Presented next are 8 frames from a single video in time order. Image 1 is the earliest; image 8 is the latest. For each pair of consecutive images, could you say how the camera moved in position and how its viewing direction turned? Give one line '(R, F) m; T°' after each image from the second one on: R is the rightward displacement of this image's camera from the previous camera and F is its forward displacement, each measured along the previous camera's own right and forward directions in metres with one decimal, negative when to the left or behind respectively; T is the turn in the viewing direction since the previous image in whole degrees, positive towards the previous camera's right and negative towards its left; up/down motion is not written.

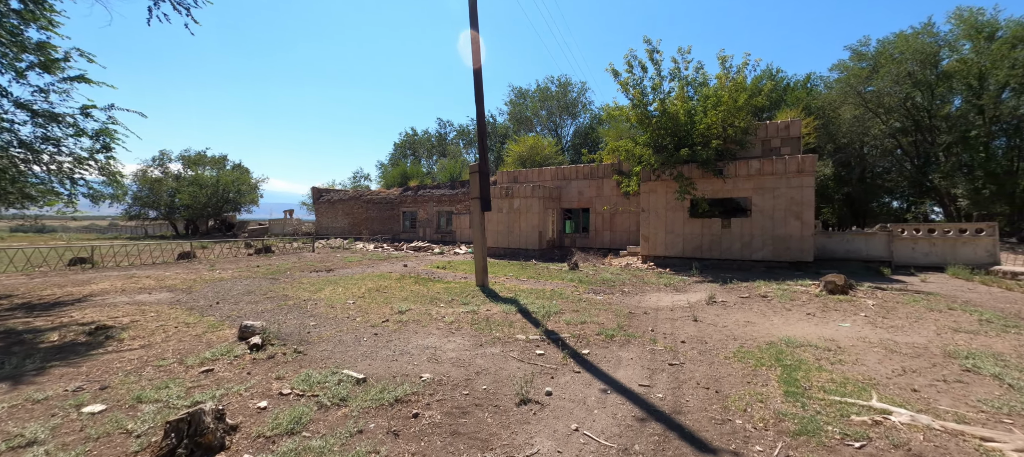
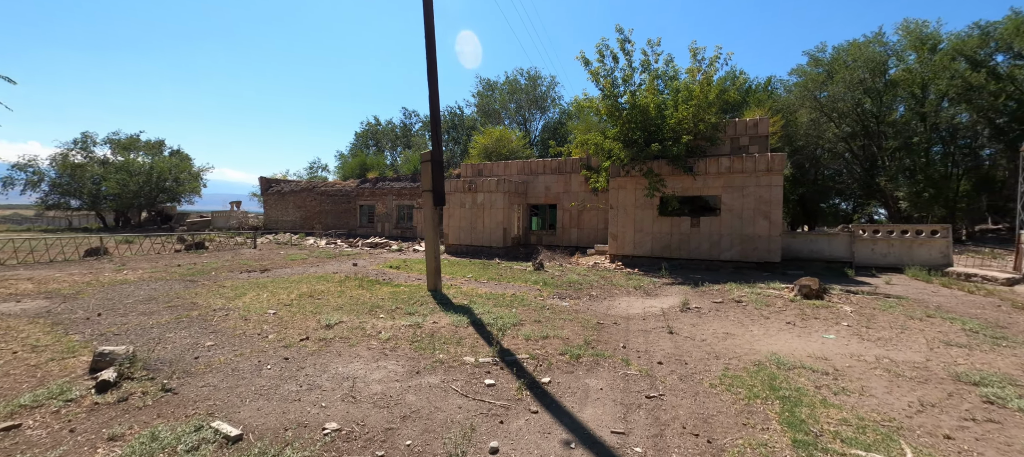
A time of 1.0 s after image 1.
(+0.2, +0.9) m; +4°
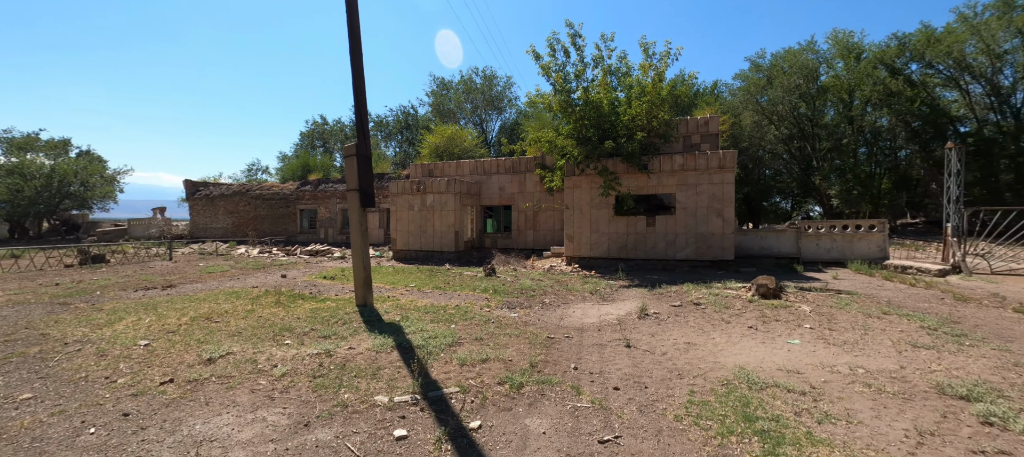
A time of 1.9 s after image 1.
(+0.3, +0.8) m; +5°
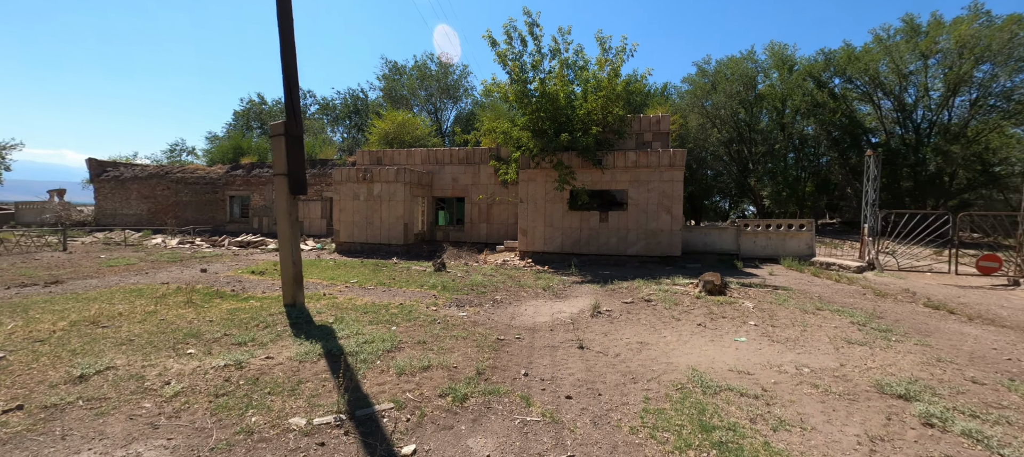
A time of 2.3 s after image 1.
(0.0, +0.4) m; +7°
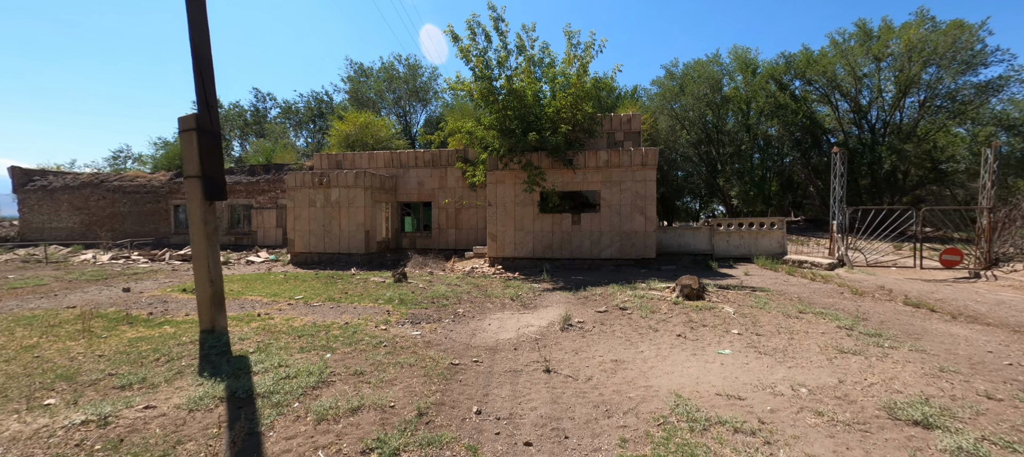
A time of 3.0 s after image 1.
(+0.2, +0.7) m; +3°
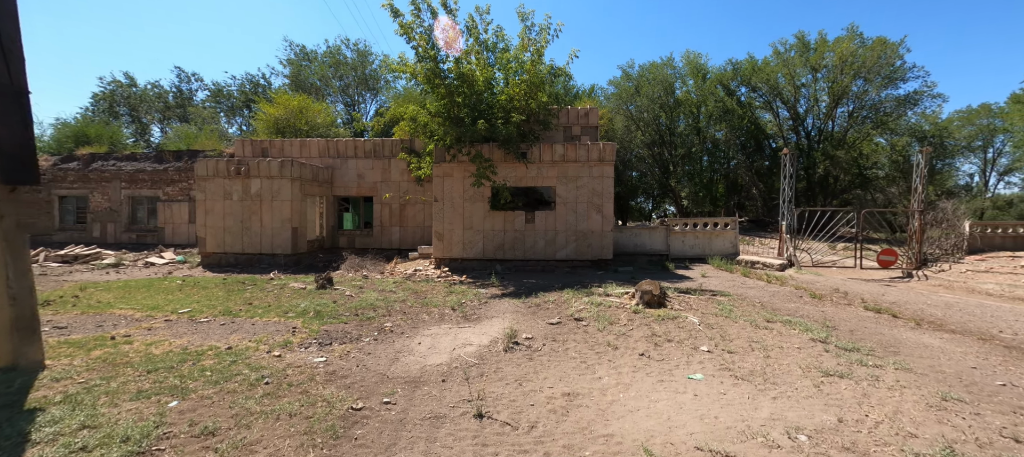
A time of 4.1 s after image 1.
(+0.3, +1.0) m; +6°
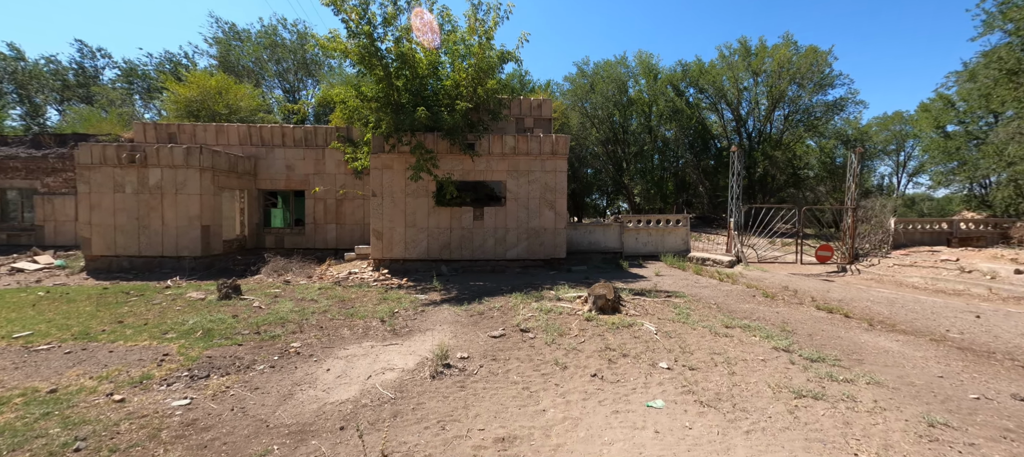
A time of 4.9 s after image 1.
(+0.3, +0.8) m; +6°
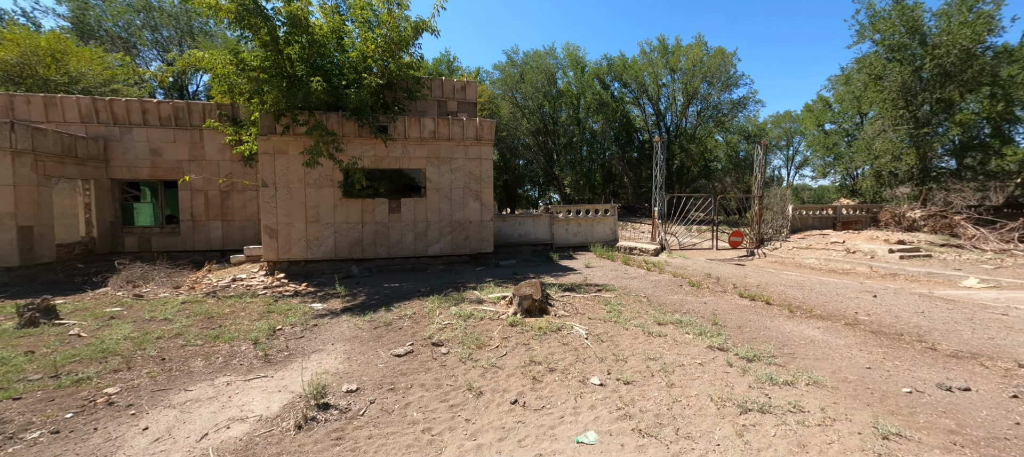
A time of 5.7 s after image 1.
(+0.3, +0.8) m; +9°
